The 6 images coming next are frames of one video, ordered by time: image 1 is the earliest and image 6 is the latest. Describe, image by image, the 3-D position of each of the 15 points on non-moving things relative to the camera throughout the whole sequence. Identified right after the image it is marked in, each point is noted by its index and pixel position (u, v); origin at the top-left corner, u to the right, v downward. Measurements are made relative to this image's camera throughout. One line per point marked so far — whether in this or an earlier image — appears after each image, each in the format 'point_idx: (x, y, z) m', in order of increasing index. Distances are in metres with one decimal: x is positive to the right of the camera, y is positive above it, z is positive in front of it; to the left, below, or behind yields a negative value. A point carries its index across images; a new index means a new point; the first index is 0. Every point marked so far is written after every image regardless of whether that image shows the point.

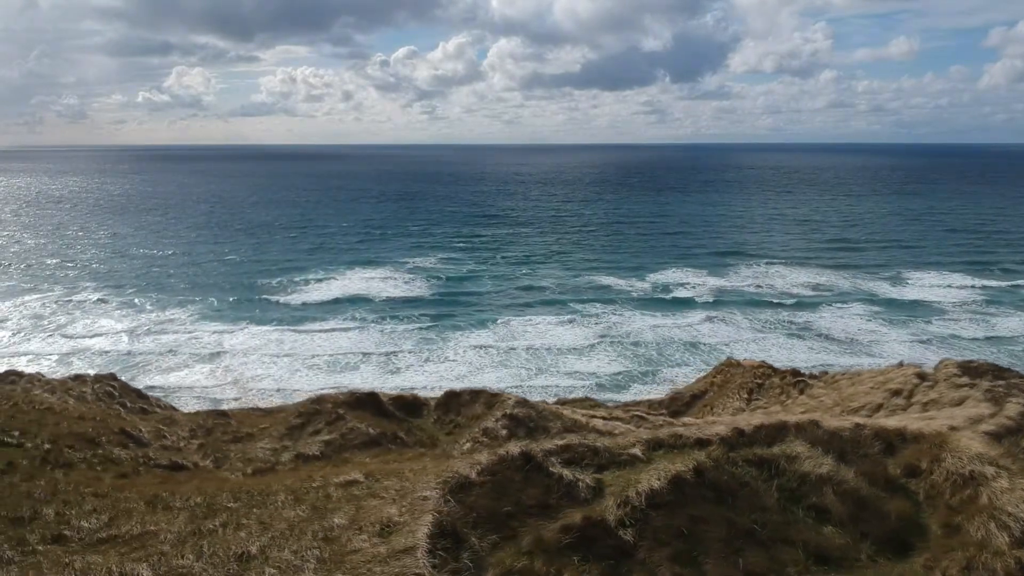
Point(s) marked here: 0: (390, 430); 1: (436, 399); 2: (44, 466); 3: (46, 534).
0: (-3.2, -3.8, +15.4) m
1: (-2.5, -3.5, +18.2) m
2: (-9.0, -3.5, +11.2) m
3: (-6.2, -3.3, +7.7) m
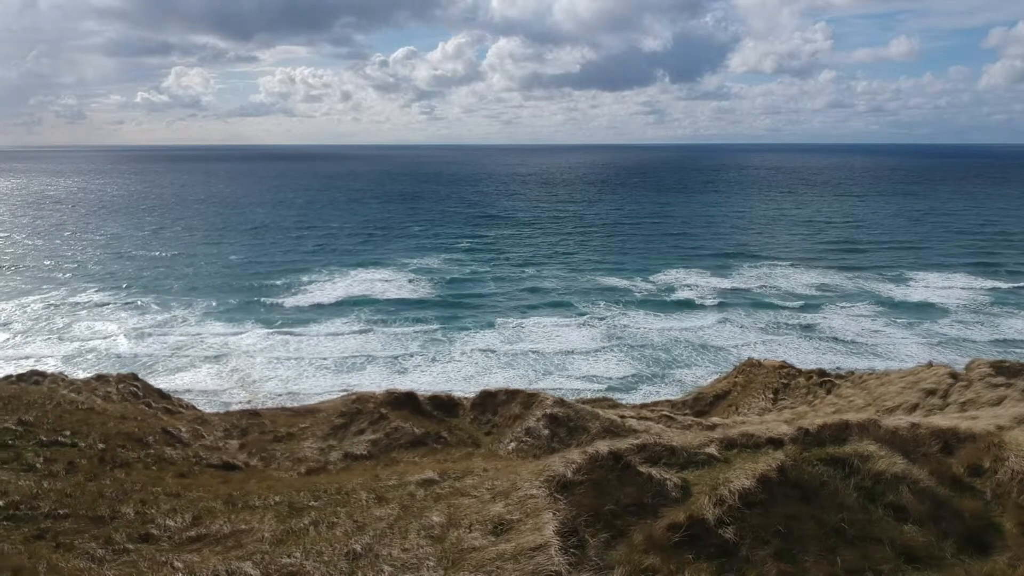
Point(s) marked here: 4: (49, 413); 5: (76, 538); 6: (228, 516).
0: (-2.1, -3.8, +15.4) m
1: (-1.3, -3.5, +18.3) m
2: (-7.9, -3.5, +11.3) m
3: (-5.1, -3.3, +7.8) m
4: (-11.4, -3.1, +14.3) m
5: (-5.9, -3.4, +7.9) m
6: (-3.9, -3.1, +8.0) m
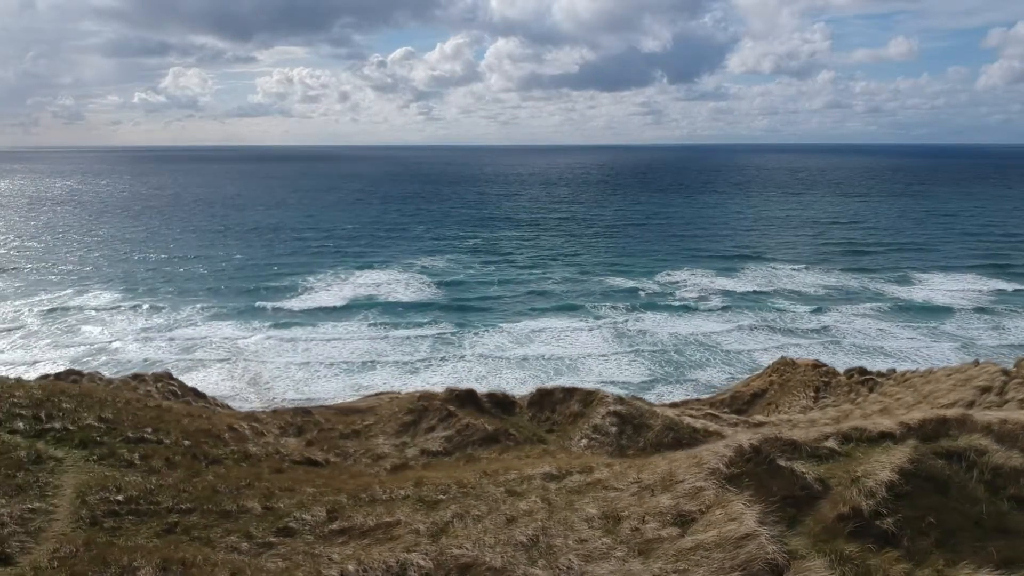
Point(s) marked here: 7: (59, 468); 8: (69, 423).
0: (-0.3, -3.7, +15.5) m
1: (+0.5, -3.5, +18.3) m
2: (-6.1, -3.4, +11.3) m
3: (-3.3, -3.2, +7.8) m
4: (-9.6, -3.0, +14.4) m
5: (-4.1, -3.4, +8.0) m
6: (-2.1, -3.1, +8.0) m
7: (-8.4, -3.3, +10.7) m
8: (-9.9, -3.0, +12.9) m
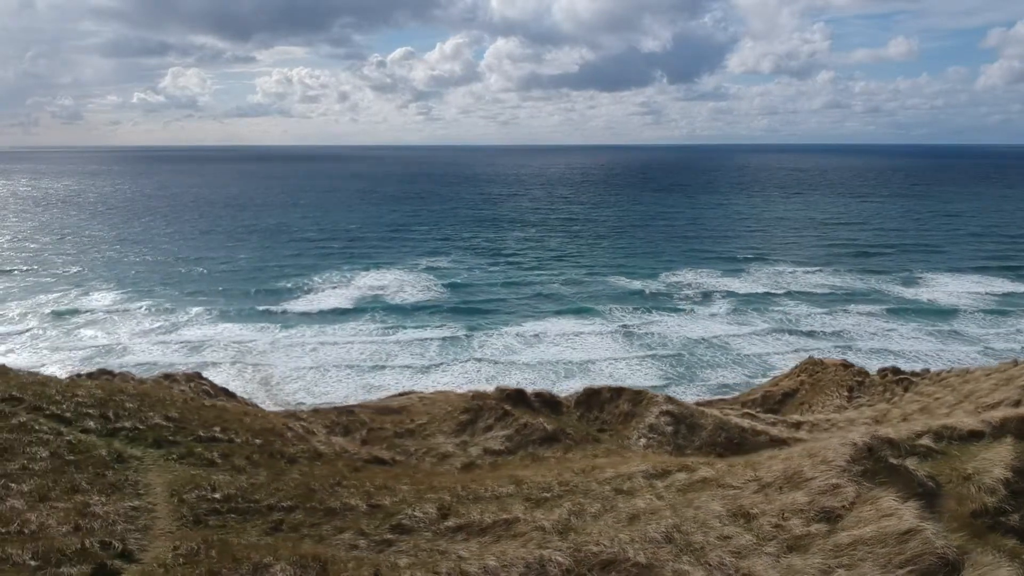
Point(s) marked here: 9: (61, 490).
0: (+1.2, -3.7, +15.5) m
1: (+2.0, -3.5, +18.4) m
2: (-4.6, -3.4, +11.4) m
3: (-1.8, -3.2, +7.9) m
4: (-8.1, -3.0, +14.4) m
5: (-2.6, -3.4, +8.0) m
6: (-0.6, -3.1, +8.1) m
7: (-6.9, -3.3, +10.8) m
8: (-8.4, -3.0, +13.0) m
9: (-7.5, -3.3, +9.5) m
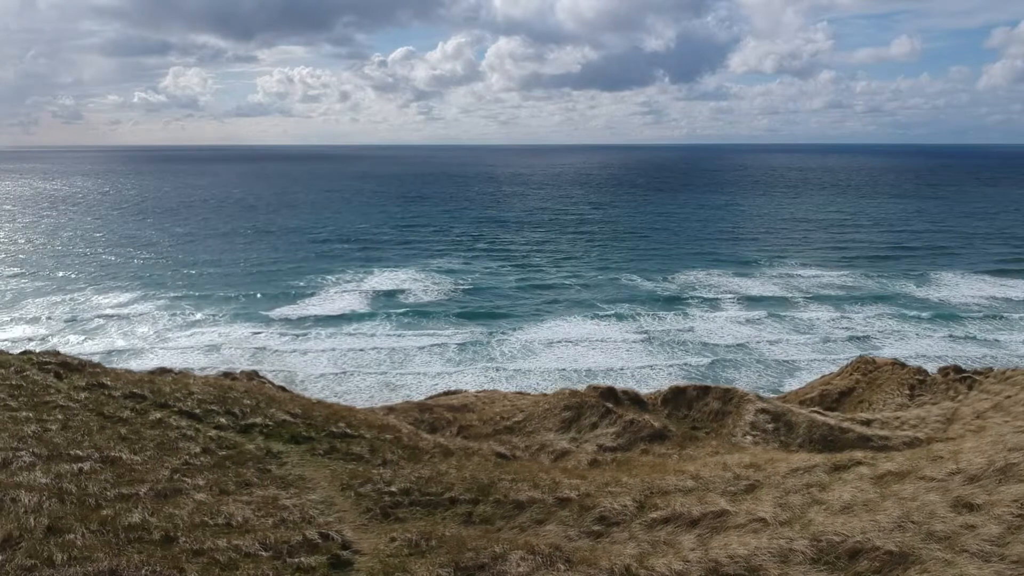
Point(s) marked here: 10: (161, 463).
0: (+4.0, -3.7, +15.8) m
1: (+4.7, -3.5, +18.6) m
2: (-1.8, -3.4, +11.6) m
3: (+1.0, -3.2, +8.1) m
4: (-5.3, -3.0, +14.7) m
5: (+0.2, -3.4, +8.3) m
6: (+2.2, -3.1, +8.3) m
7: (-4.1, -3.3, +11.0) m
8: (-5.6, -3.0, +13.2) m
9: (-4.7, -3.3, +9.8) m
10: (-6.4, -3.2, +10.4) m
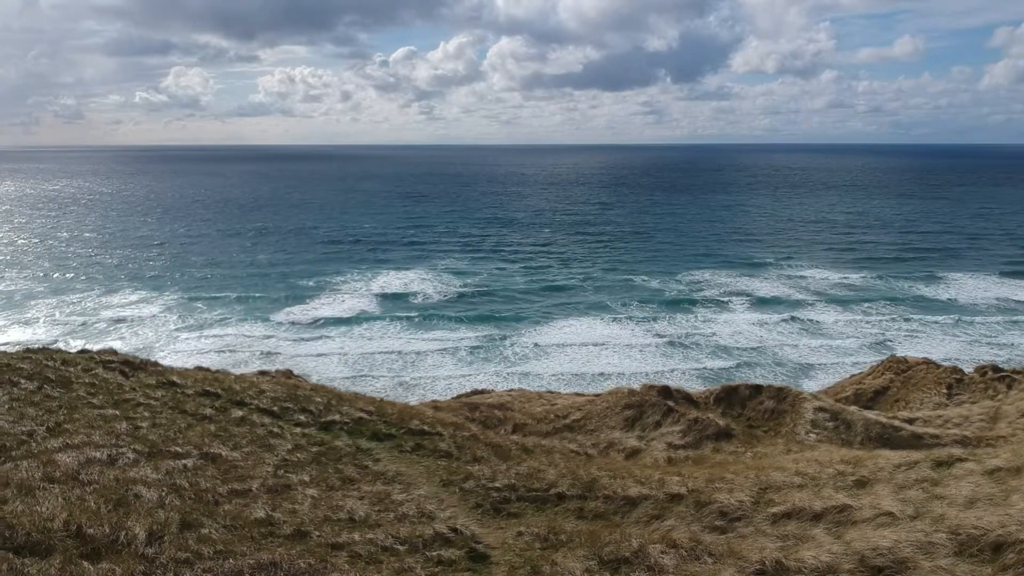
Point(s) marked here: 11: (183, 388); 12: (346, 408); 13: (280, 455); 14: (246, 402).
0: (+5.7, -3.7, +15.9) m
1: (+6.5, -3.4, +18.8) m
2: (-0.1, -3.4, +11.8) m
3: (+2.7, -3.2, +8.3) m
4: (-3.6, -3.0, +14.8) m
5: (+1.9, -3.3, +8.4) m
6: (+3.9, -3.1, +8.5) m
7: (-2.4, -3.3, +11.2) m
8: (-3.9, -3.0, +13.4) m
9: (-3.0, -3.3, +9.9) m
10: (-4.6, -3.2, +10.6) m
11: (-8.3, -2.5, +14.6) m
12: (-4.0, -2.9, +14.0) m
13: (-4.4, -3.1, +10.8) m
14: (-6.4, -2.7, +13.8) m
